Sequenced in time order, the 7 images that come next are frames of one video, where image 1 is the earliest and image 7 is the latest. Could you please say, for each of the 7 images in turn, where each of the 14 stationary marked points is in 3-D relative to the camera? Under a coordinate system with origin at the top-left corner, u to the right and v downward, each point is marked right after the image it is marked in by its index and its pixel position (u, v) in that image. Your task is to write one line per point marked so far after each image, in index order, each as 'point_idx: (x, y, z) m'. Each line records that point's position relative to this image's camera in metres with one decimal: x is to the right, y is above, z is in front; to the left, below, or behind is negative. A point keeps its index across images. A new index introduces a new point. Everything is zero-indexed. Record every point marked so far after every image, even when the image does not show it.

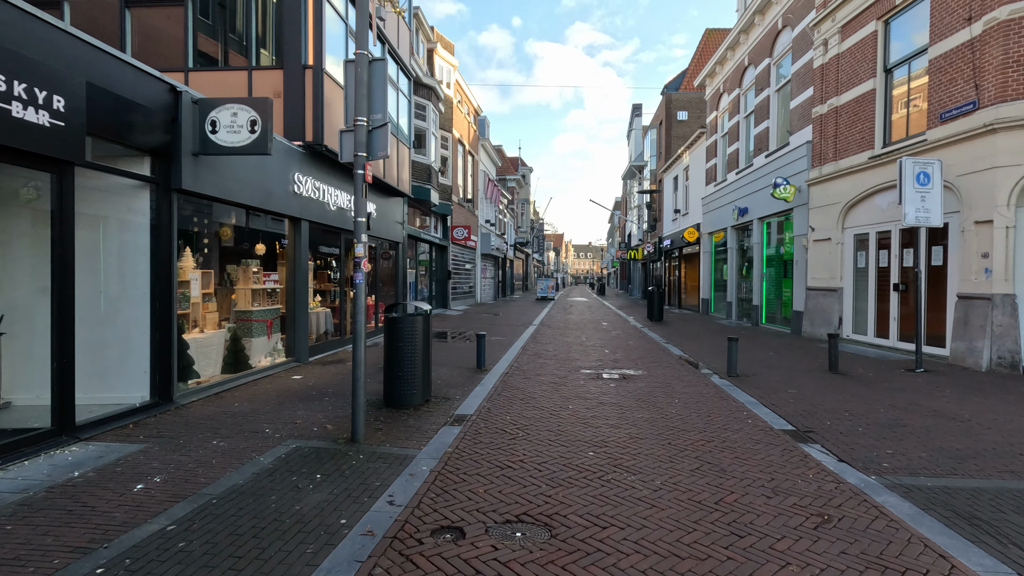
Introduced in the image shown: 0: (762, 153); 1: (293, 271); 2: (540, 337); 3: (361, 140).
0: (+7.5, +4.0, +16.0) m
1: (-3.7, +0.3, +9.1) m
2: (+0.7, -1.3, +13.6) m
3: (-1.4, +1.4, +5.0) m
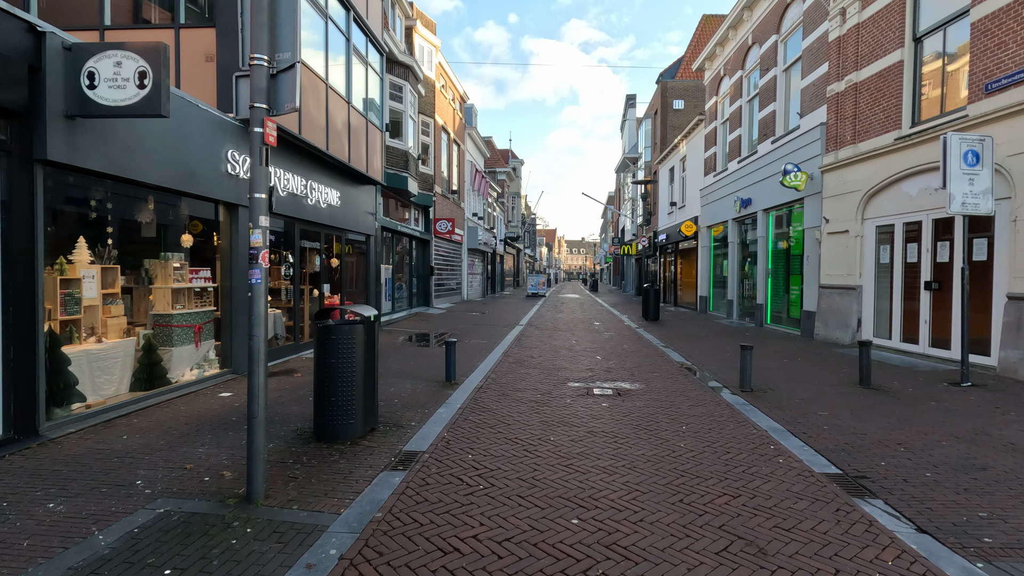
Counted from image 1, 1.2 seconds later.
0: (+7.1, +4.1, +14.7) m
1: (-4.1, +0.3, +7.7) m
2: (+0.3, -1.2, +12.2) m
3: (-1.7, +1.4, +3.6) m
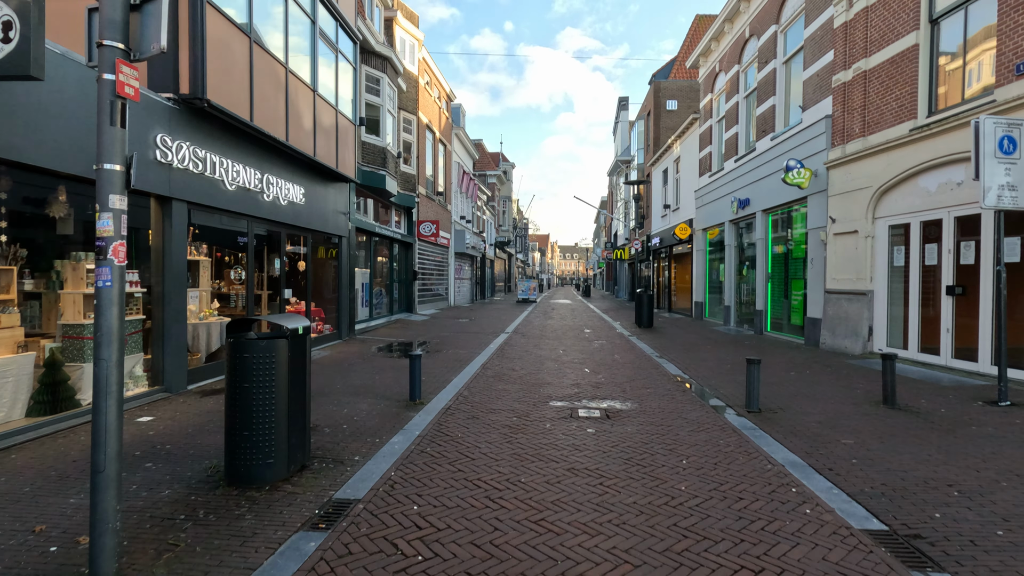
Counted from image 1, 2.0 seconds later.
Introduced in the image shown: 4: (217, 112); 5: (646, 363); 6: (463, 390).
0: (+6.6, +4.0, +13.9) m
1: (-4.4, +0.2, +6.7) m
2: (-0.1, -1.3, +11.3) m
3: (-2.0, +1.3, +2.7) m
4: (-4.0, +2.4, +7.2) m
5: (+2.5, -1.4, +9.8) m
6: (-0.7, -1.4, +7.2) m
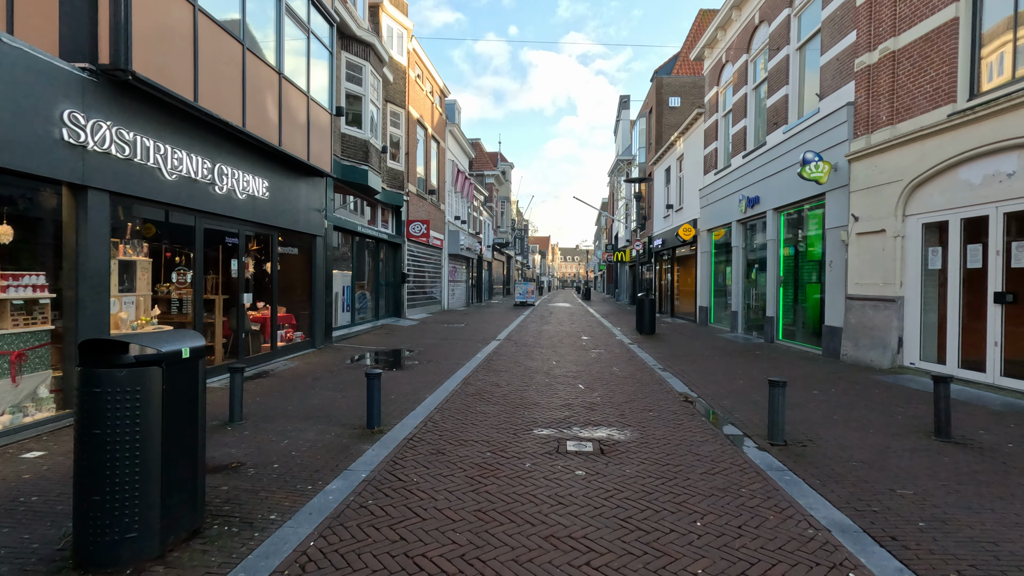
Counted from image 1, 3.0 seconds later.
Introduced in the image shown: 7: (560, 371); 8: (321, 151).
0: (+6.4, +3.9, +12.9) m
1: (-4.7, +0.2, +5.7) m
2: (-0.3, -1.4, +10.2) m
3: (-2.2, +1.3, +1.6) m
4: (-4.2, +2.3, +6.2) m
5: (+2.2, -1.5, +8.8) m
6: (-0.9, -1.5, +6.2) m
7: (+0.8, -1.4, +9.2) m
8: (-4.0, +2.9, +11.3) m
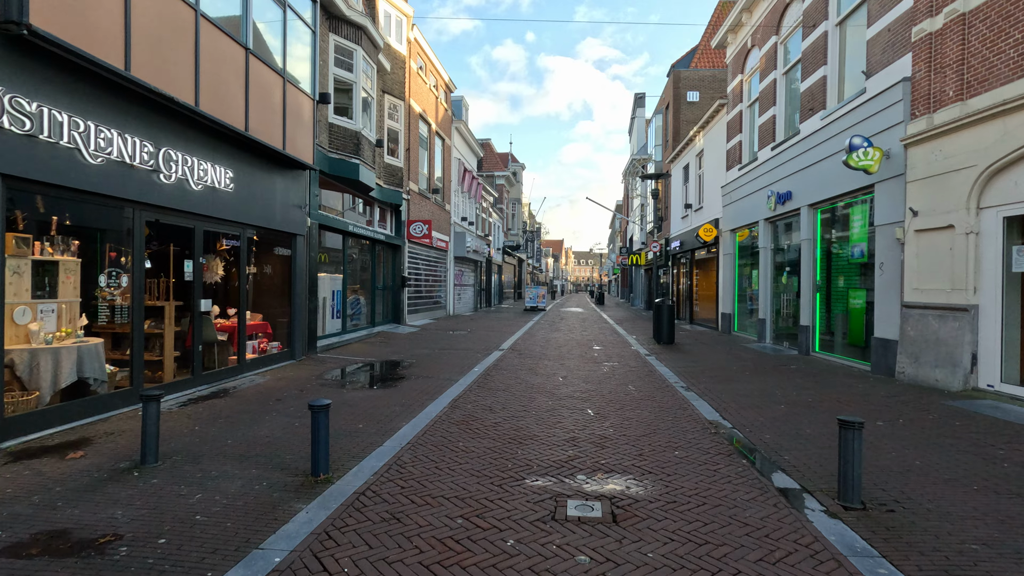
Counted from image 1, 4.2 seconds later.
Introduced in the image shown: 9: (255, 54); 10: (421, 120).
0: (+6.5, +3.7, +11.5) m
1: (-4.8, +0.1, +4.6) m
2: (-0.3, -1.5, +9.0) m
3: (-2.4, +1.3, +0.4) m
4: (-4.3, +2.3, +5.1) m
5: (+2.2, -1.5, +7.5) m
6: (-1.0, -1.5, +5.0) m
7: (+0.8, -1.5, +7.9) m
8: (-4.0, +2.8, +10.2) m
9: (-4.1, +3.7, +8.5) m
10: (-3.3, +6.1, +19.3) m
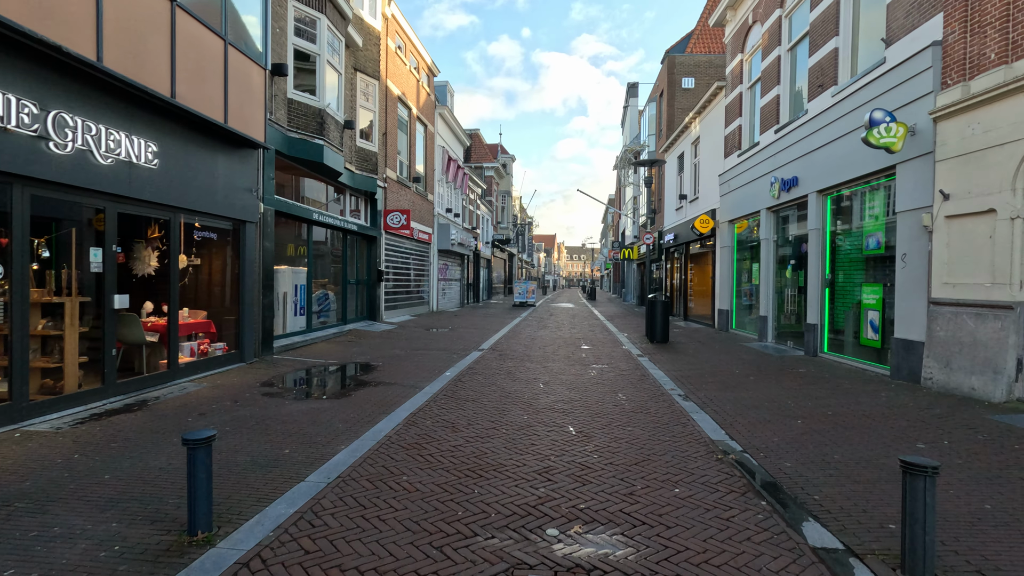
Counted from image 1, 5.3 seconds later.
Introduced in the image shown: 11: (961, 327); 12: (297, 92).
0: (+6.1, +3.8, +10.4) m
1: (-5.1, +0.2, +3.4) m
2: (-0.7, -1.4, +7.9) m
3: (-2.7, +1.3, -0.7) m
4: (-4.6, +2.3, +3.9) m
5: (+1.8, -1.5, +6.4) m
6: (-1.3, -1.5, +3.8) m
7: (+0.4, -1.4, +6.8) m
8: (-4.4, +2.9, +9.0) m
9: (-4.5, +3.8, +7.3) m
10: (-3.8, +6.3, +18.1) m
11: (+5.7, -0.5, +6.8) m
12: (-4.5, +4.1, +11.2) m
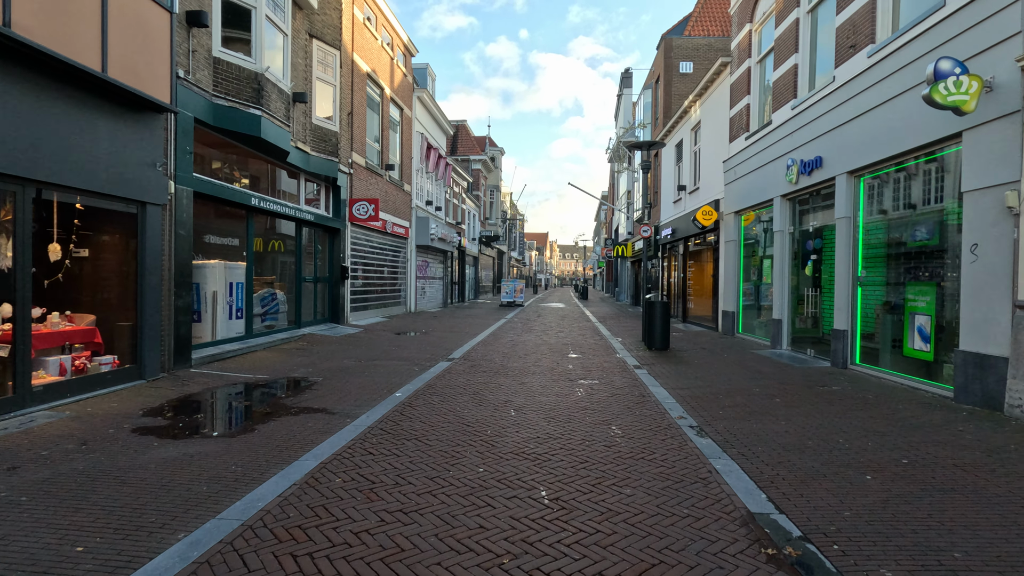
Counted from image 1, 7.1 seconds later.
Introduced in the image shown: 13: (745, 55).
0: (+5.7, +3.9, +8.7) m
1: (-5.4, +0.2, +1.5) m
2: (-1.1, -1.4, +6.1) m
3: (-3.0, +1.3, -2.5) m
4: (-5.0, +2.3, +2.0) m
5: (+1.4, -1.5, +4.6) m
6: (-1.7, -1.5, +2.0) m
7: (0.0, -1.4, +5.1) m
8: (-4.8, +2.9, +7.1) m
9: (-4.9, +3.8, +5.5) m
10: (-4.3, +6.3, +16.3) m
11: (+5.3, -0.5, +5.1) m
12: (-4.9, +4.1, +9.3) m
13: (+6.0, +5.9, +13.6) m
